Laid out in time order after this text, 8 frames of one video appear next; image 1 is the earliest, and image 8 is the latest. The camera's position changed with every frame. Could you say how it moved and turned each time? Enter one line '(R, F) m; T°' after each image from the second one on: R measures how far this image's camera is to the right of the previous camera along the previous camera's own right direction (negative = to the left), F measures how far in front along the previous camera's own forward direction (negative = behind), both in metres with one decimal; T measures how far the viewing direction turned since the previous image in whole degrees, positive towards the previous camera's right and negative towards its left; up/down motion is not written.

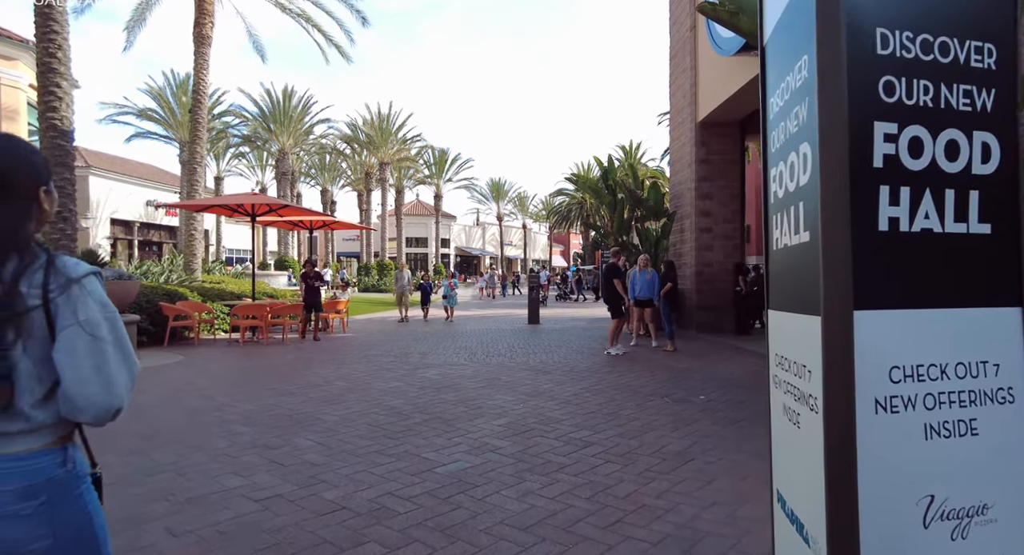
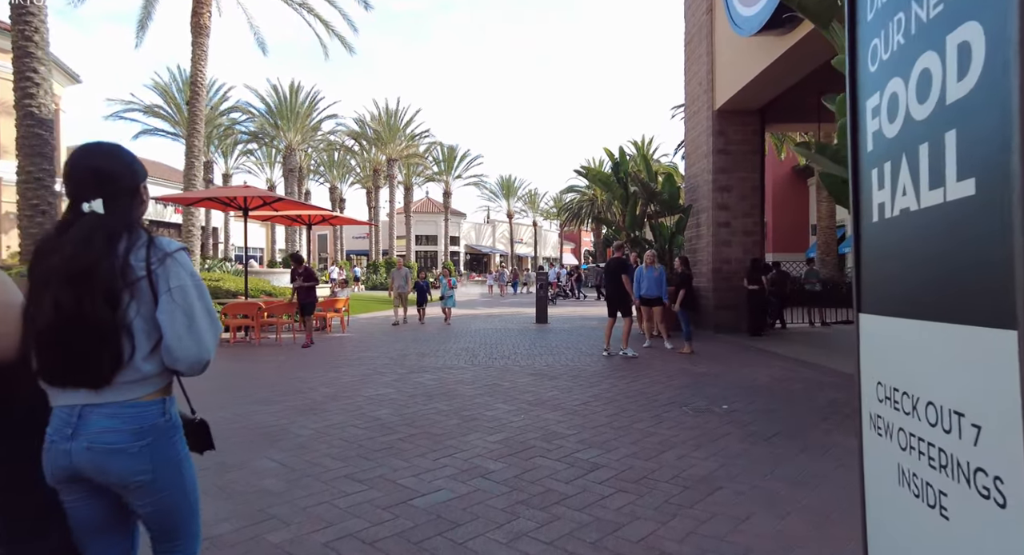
(+0.1, +0.7) m; -1°
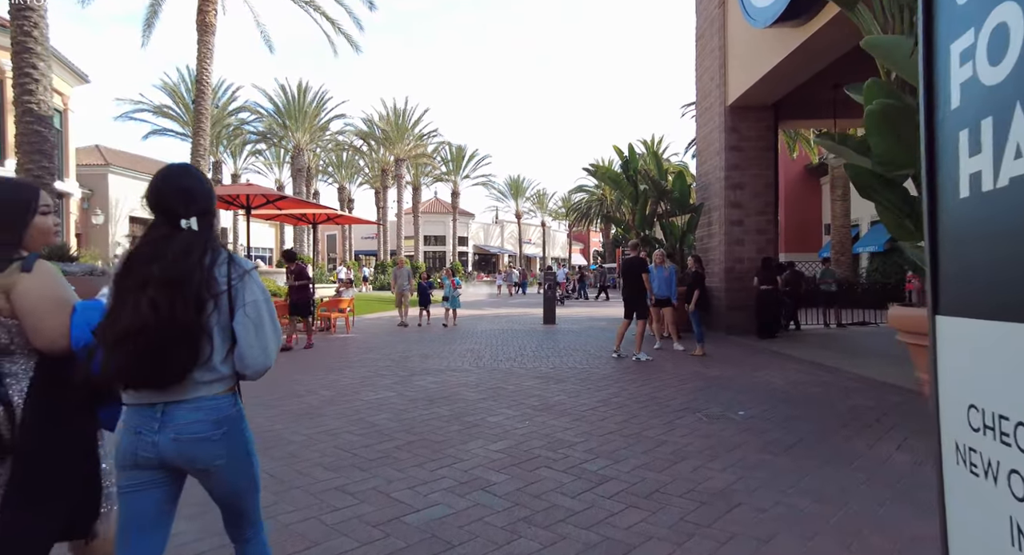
(0.0, +0.3) m; -1°
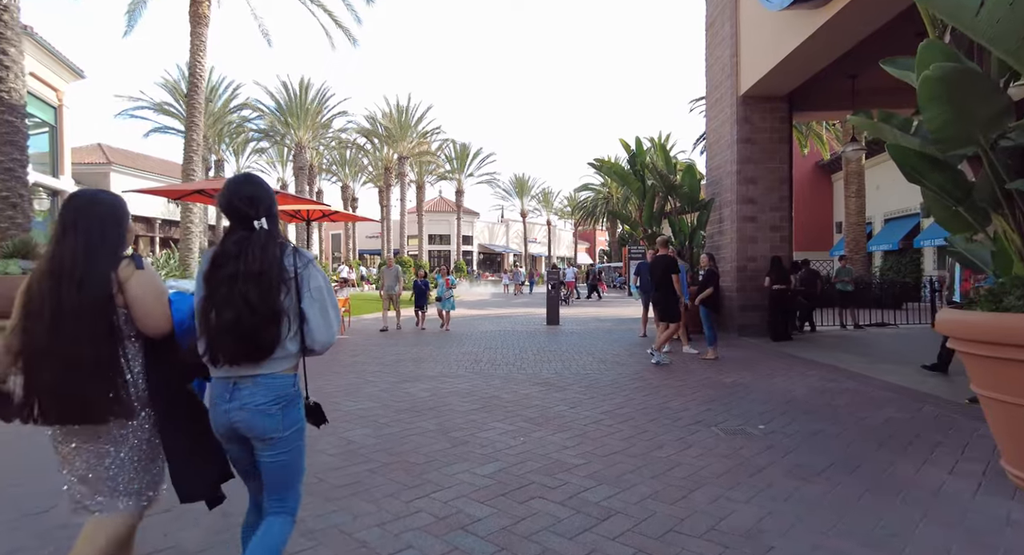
(+0.1, +0.6) m; -1°
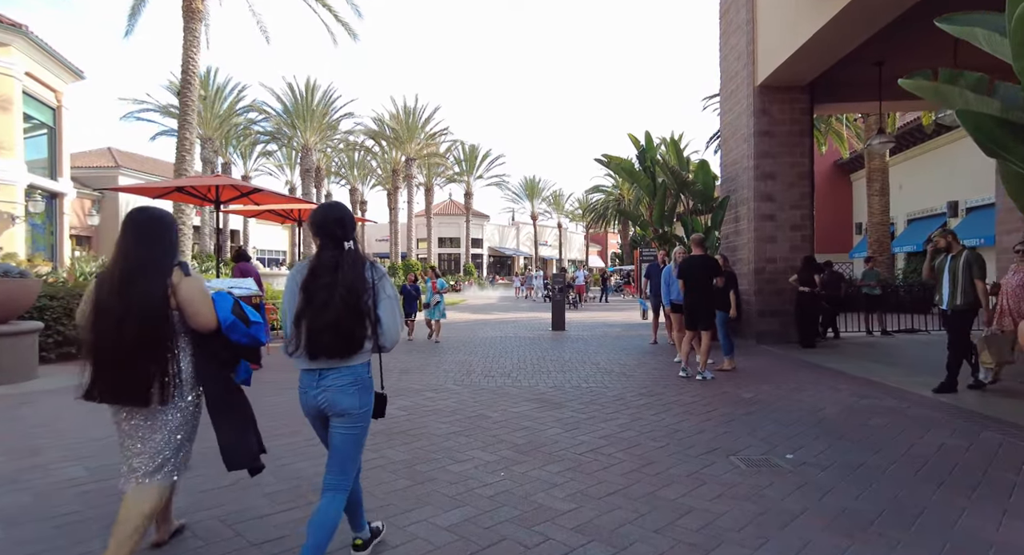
(+0.2, +0.8) m; -1°
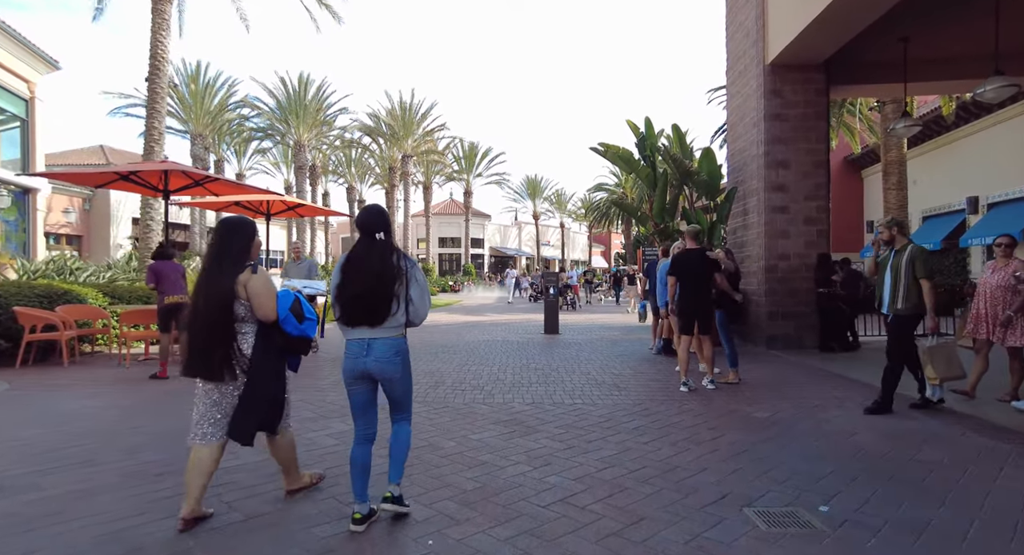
(+0.4, +1.1) m; 0°
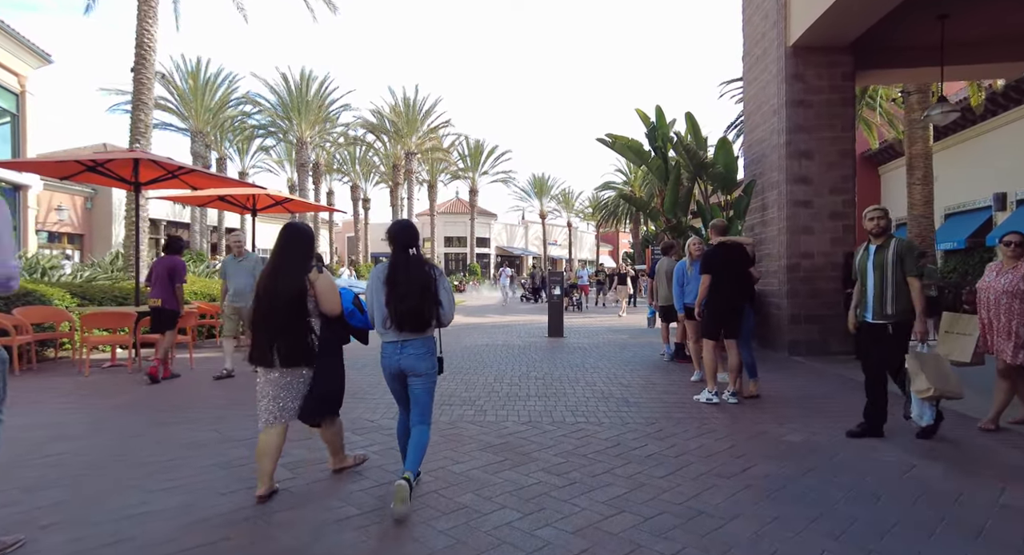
(+0.1, +0.8) m; -1°
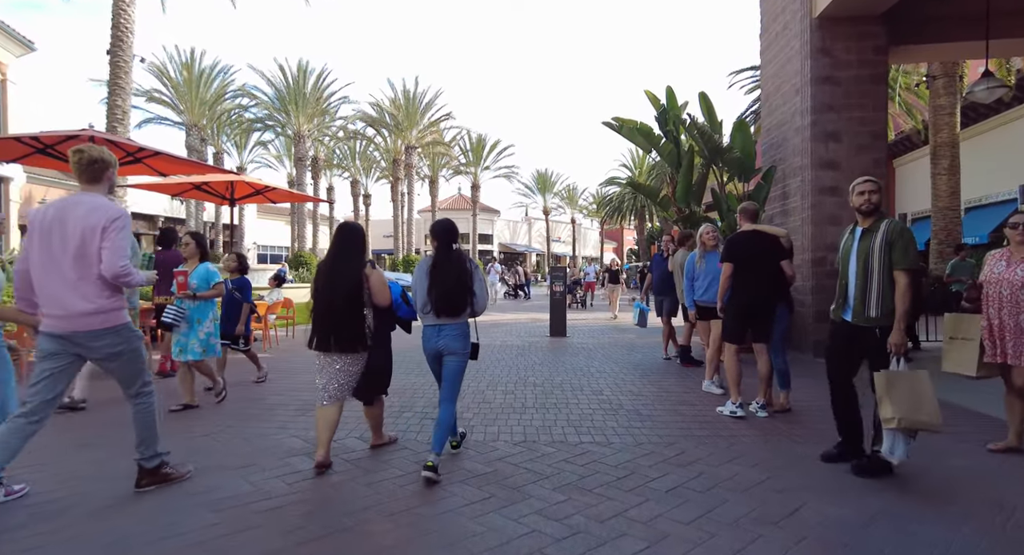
(+0.1, +0.9) m; 0°
